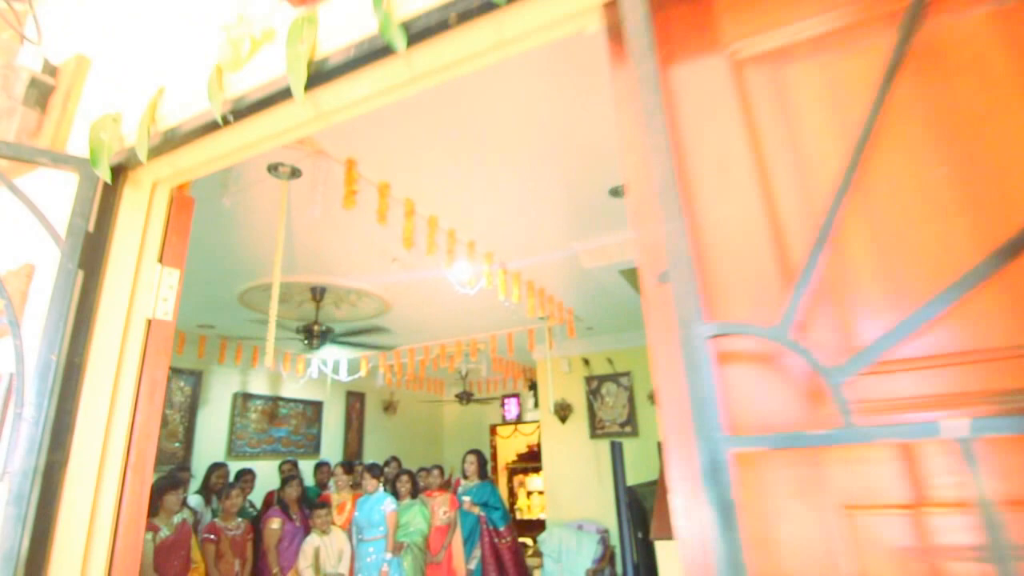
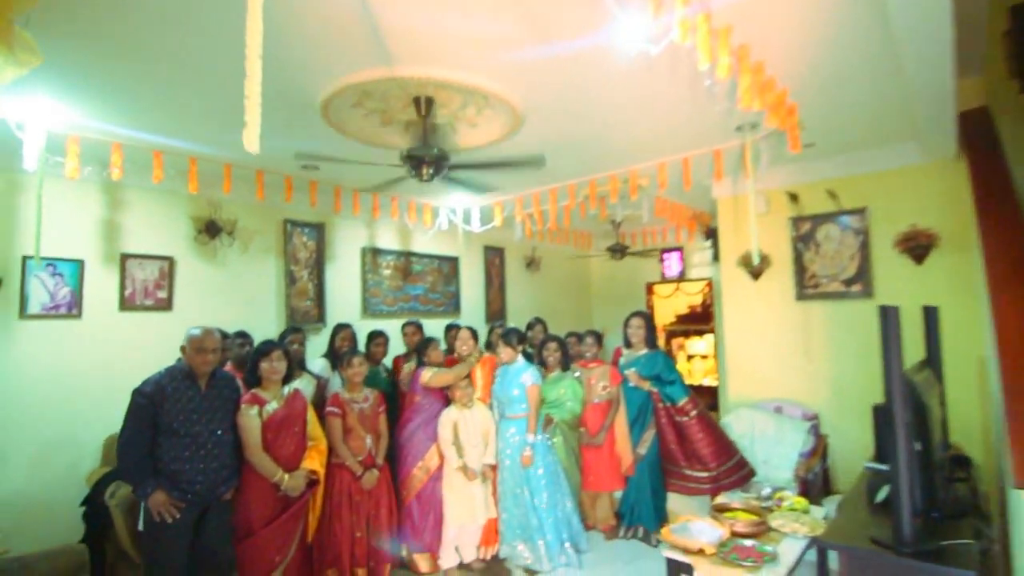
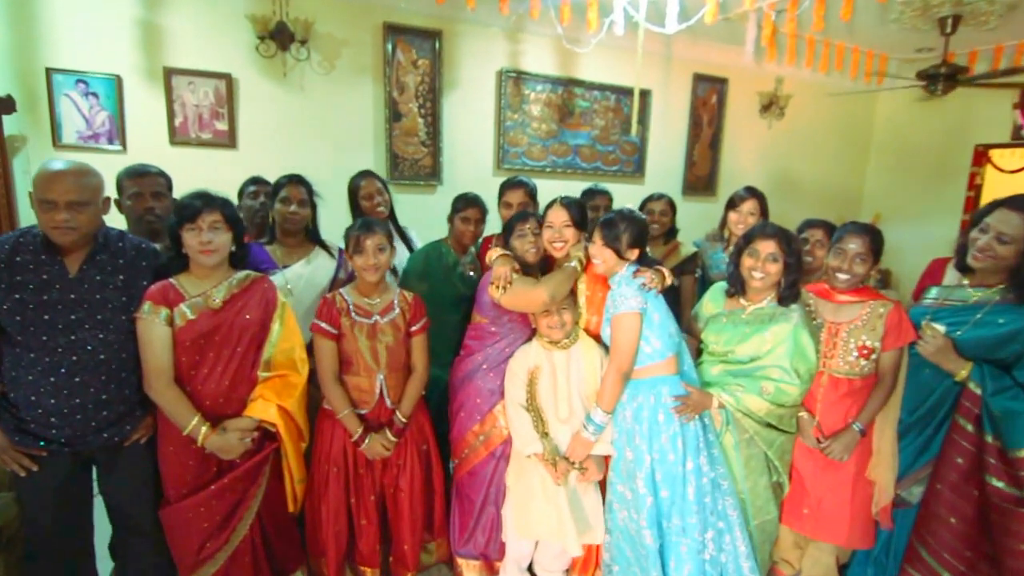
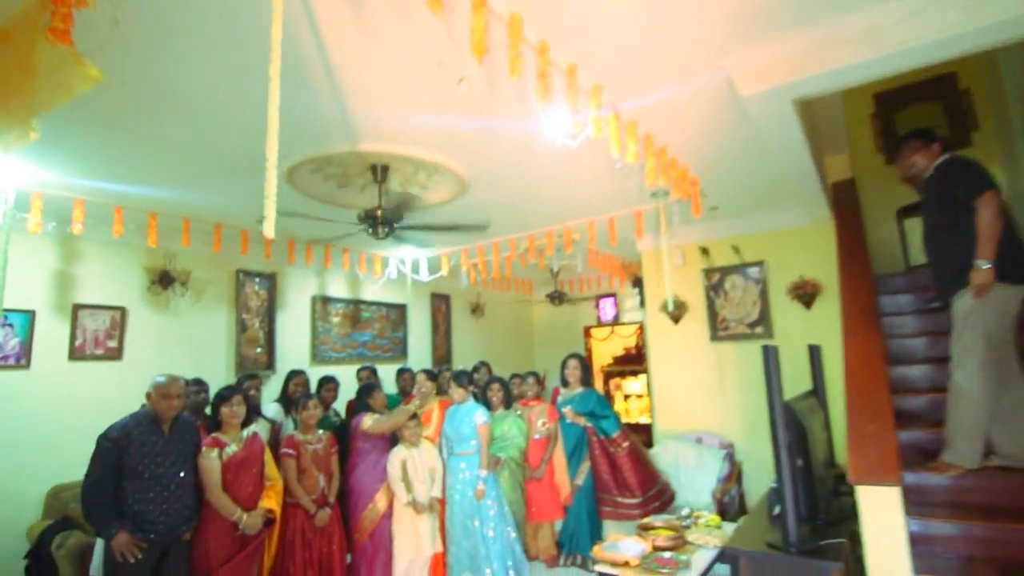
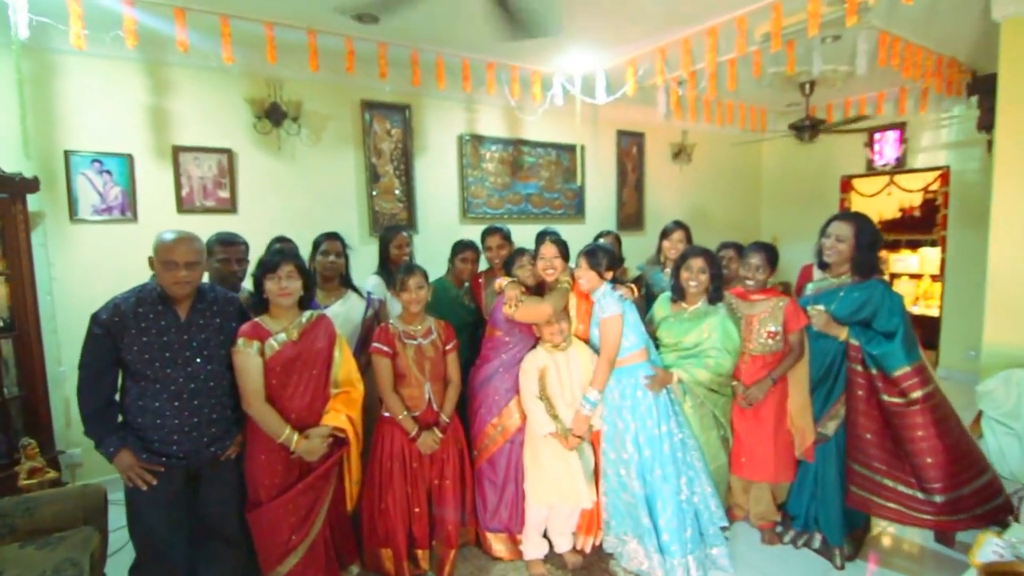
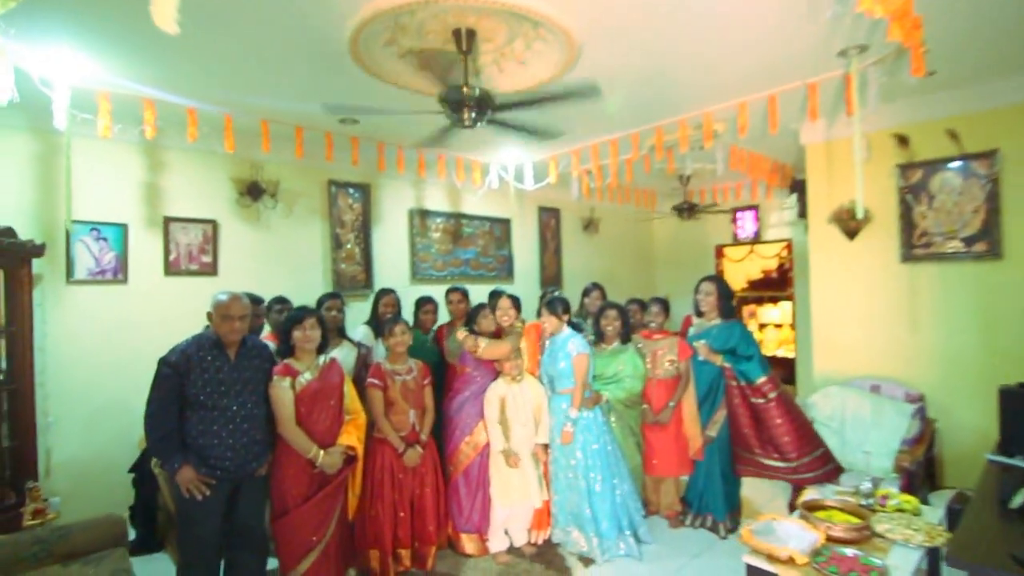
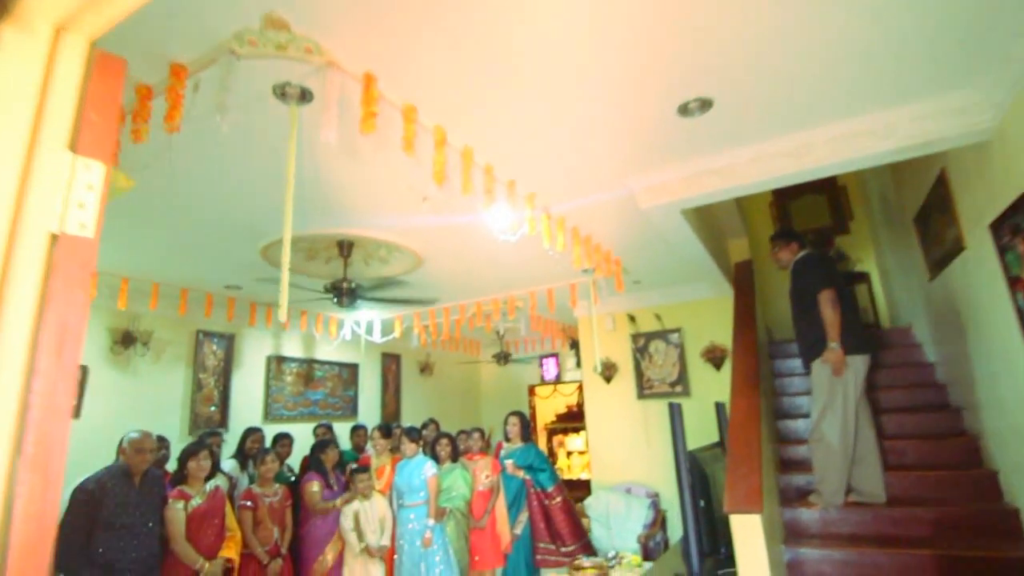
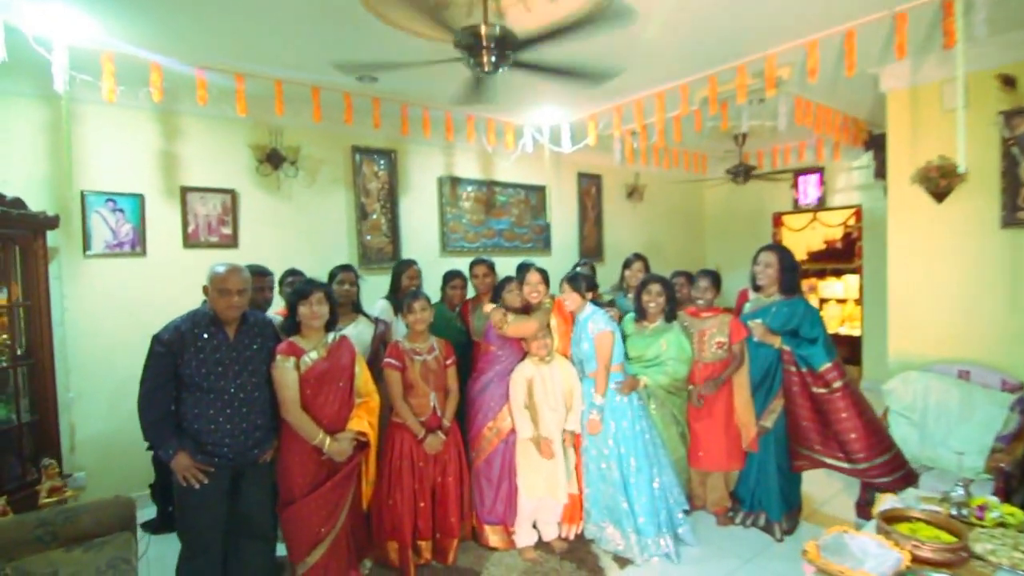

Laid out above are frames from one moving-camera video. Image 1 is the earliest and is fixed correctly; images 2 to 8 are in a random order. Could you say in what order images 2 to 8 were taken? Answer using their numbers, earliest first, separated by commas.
7, 4, 2, 6, 8, 5, 3
